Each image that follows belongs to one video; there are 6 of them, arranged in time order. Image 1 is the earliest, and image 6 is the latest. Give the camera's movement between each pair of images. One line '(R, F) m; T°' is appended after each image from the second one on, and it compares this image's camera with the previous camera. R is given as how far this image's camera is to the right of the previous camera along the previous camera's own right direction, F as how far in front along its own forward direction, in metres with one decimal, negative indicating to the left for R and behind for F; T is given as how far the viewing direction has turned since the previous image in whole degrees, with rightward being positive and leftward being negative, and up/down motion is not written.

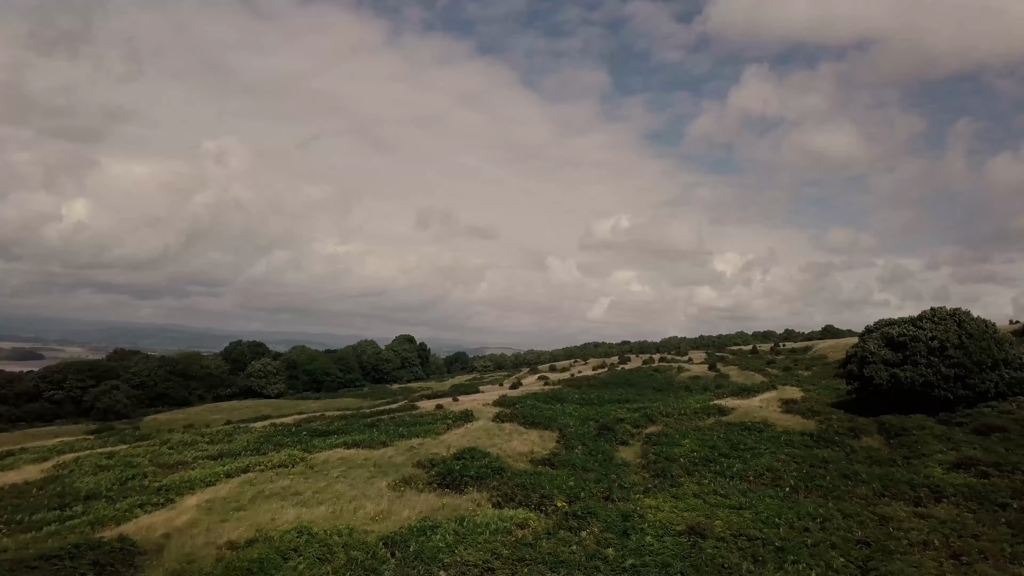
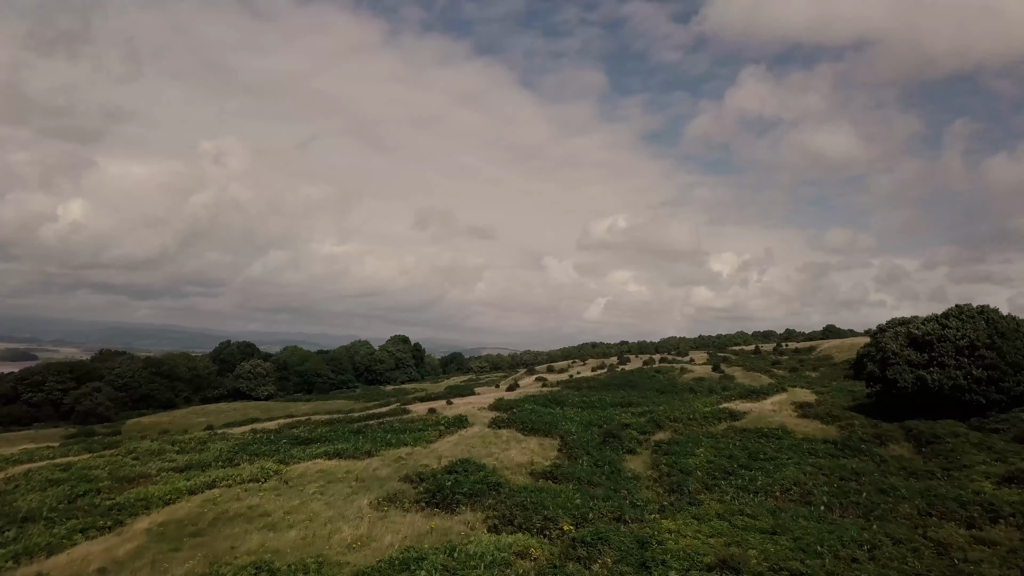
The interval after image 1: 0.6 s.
(-0.1, +3.2) m; 0°
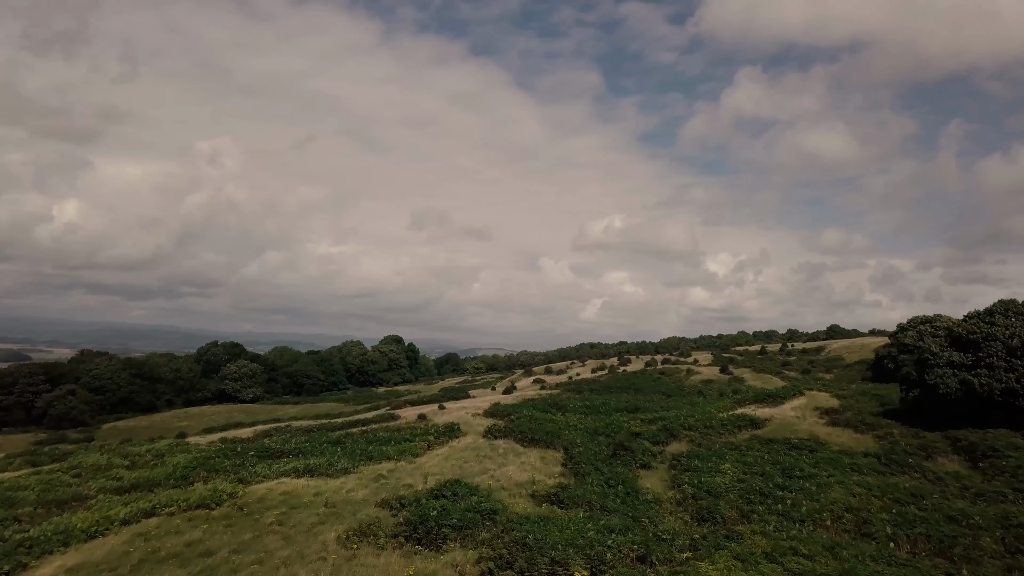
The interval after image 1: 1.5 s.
(-0.1, +4.4) m; +1°
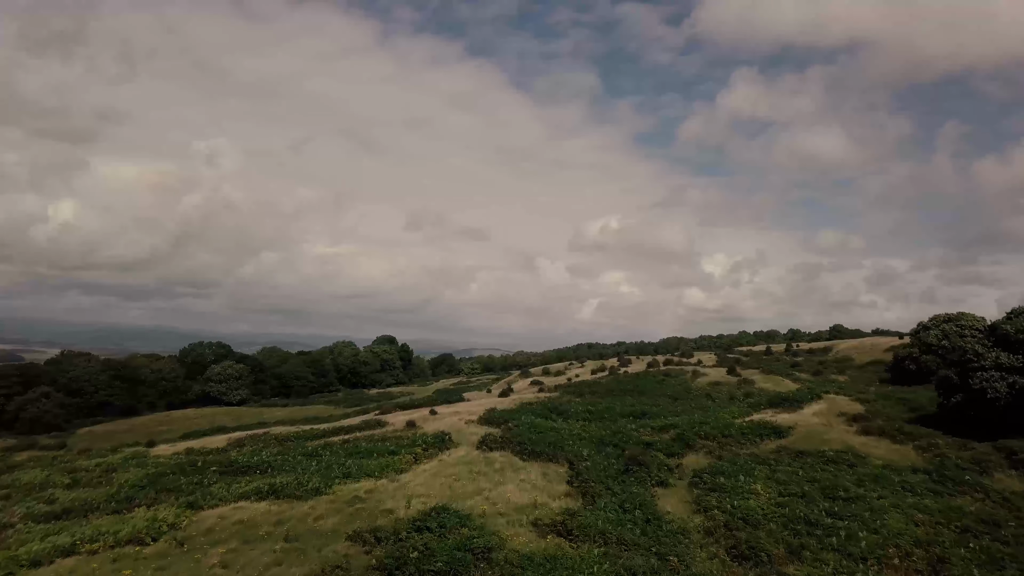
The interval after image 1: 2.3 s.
(-0.1, +4.0) m; 0°
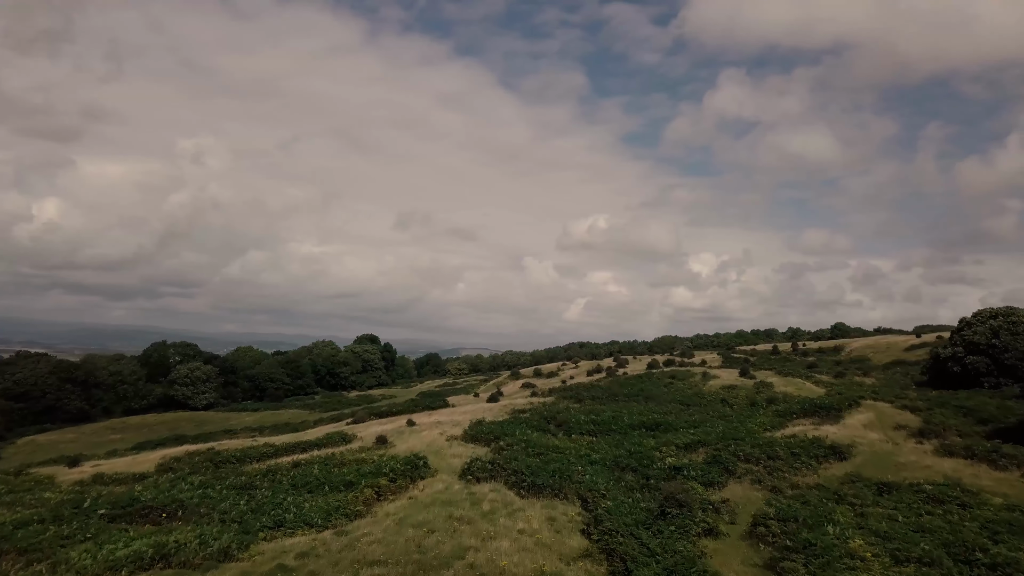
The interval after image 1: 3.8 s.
(-0.3, +7.7) m; +1°
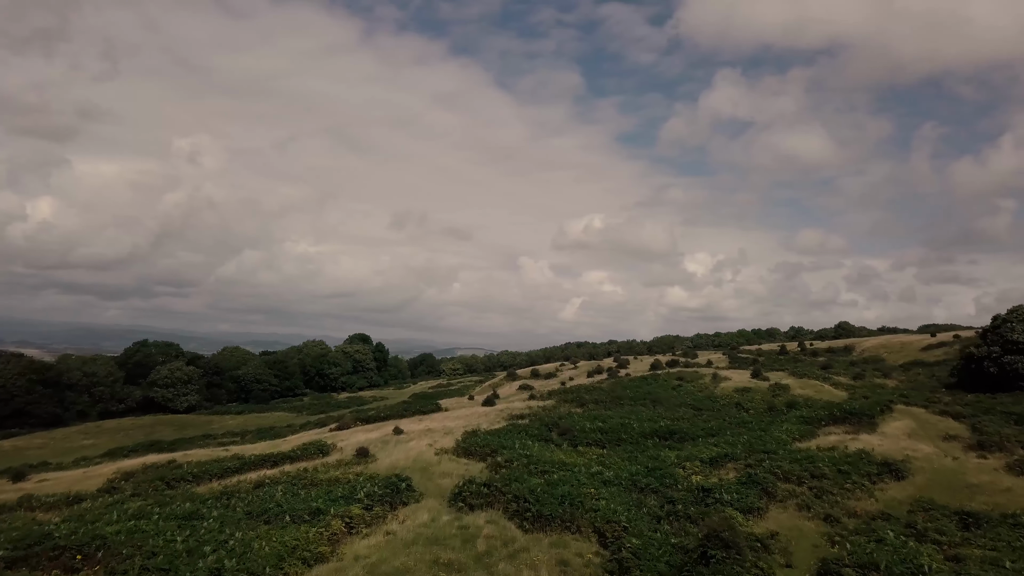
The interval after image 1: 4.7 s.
(-0.3, +4.4) m; +1°
